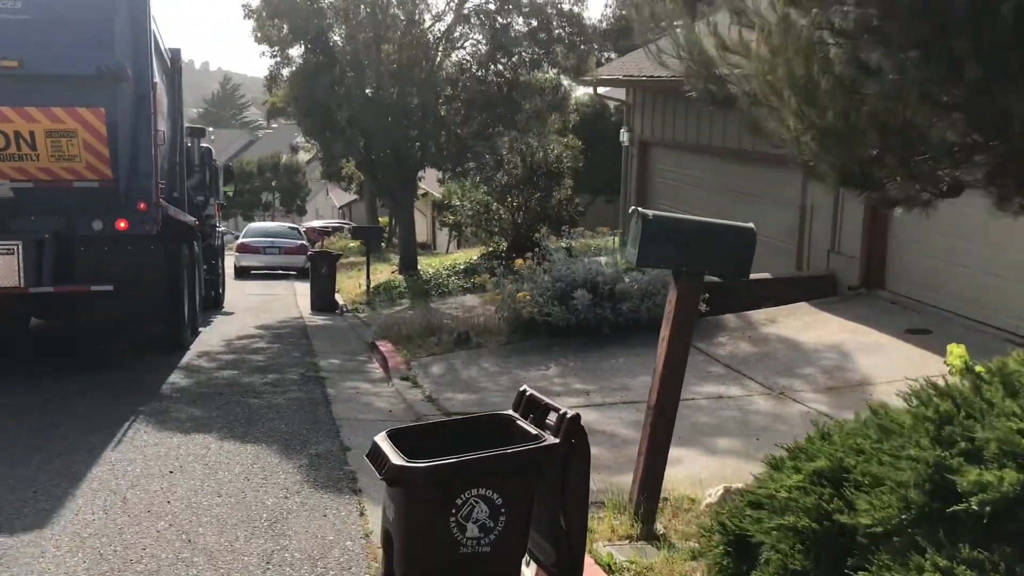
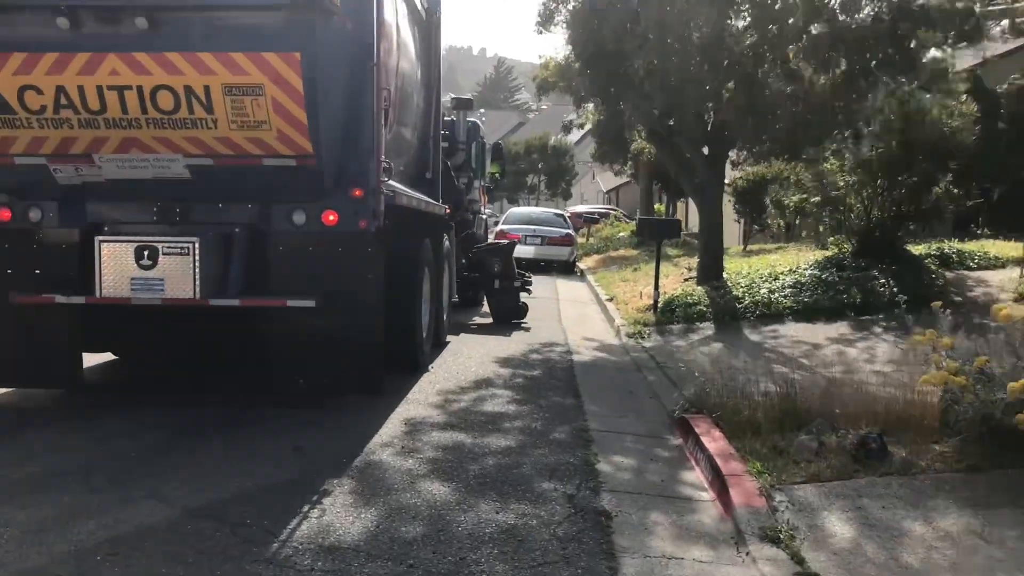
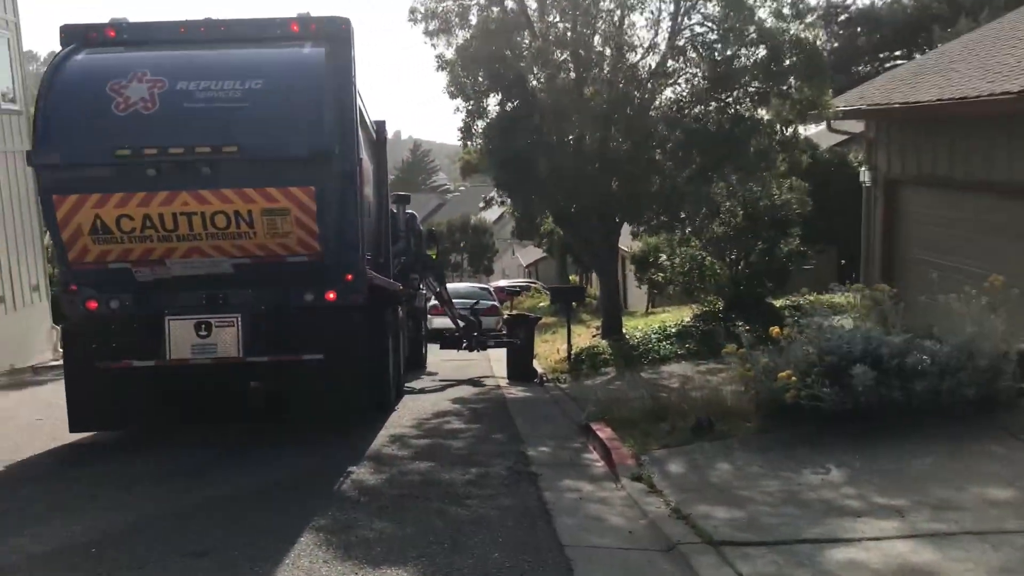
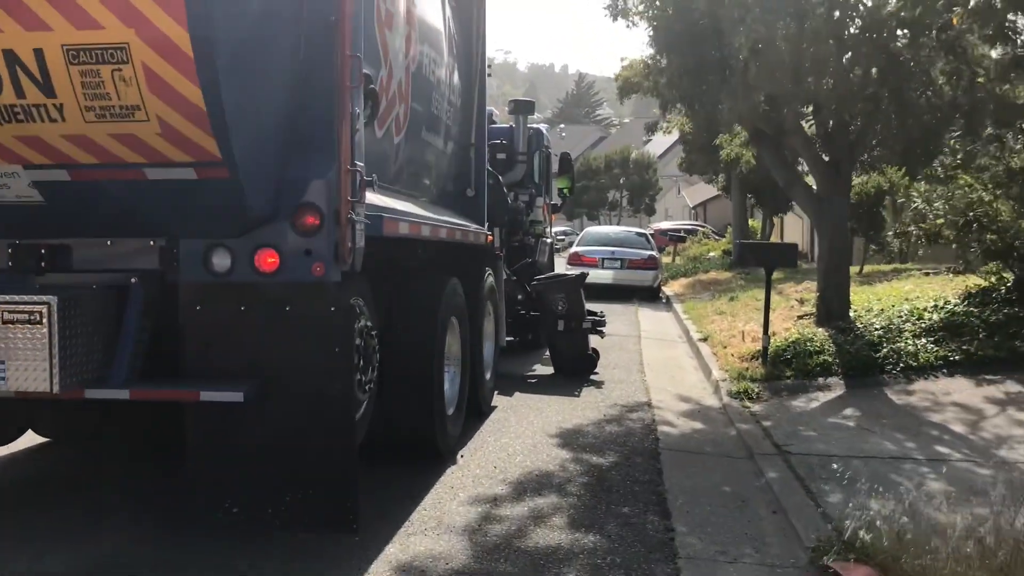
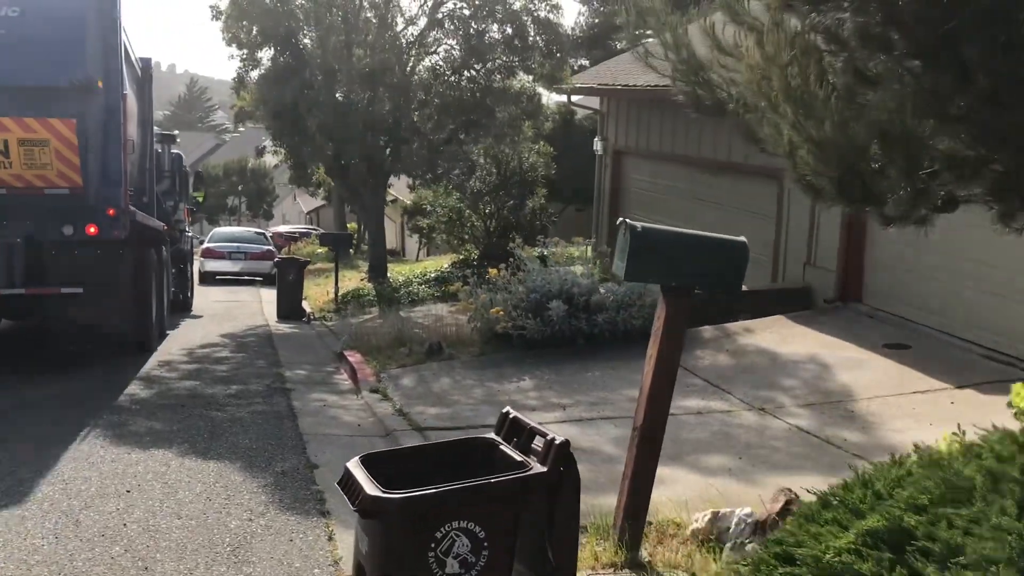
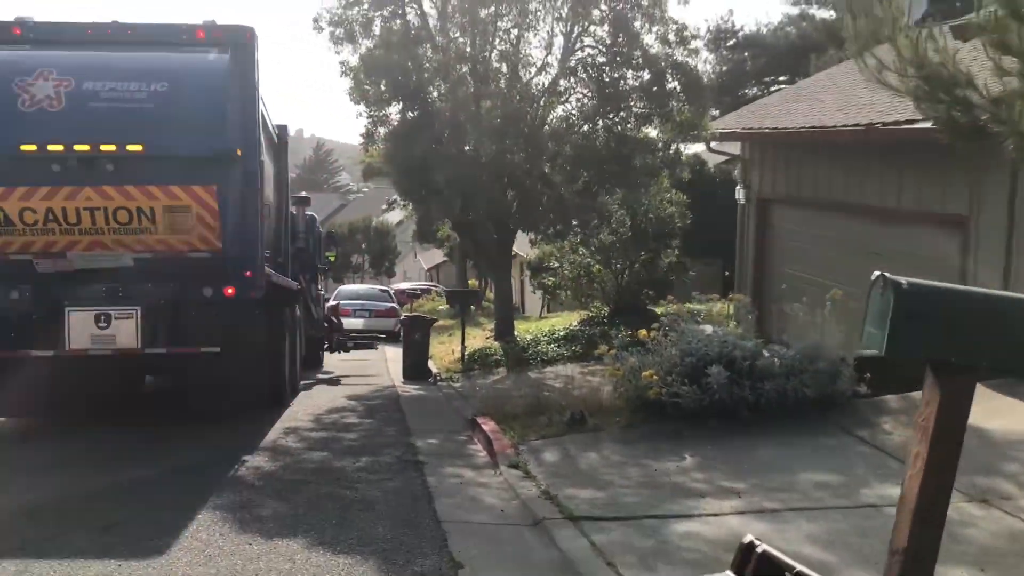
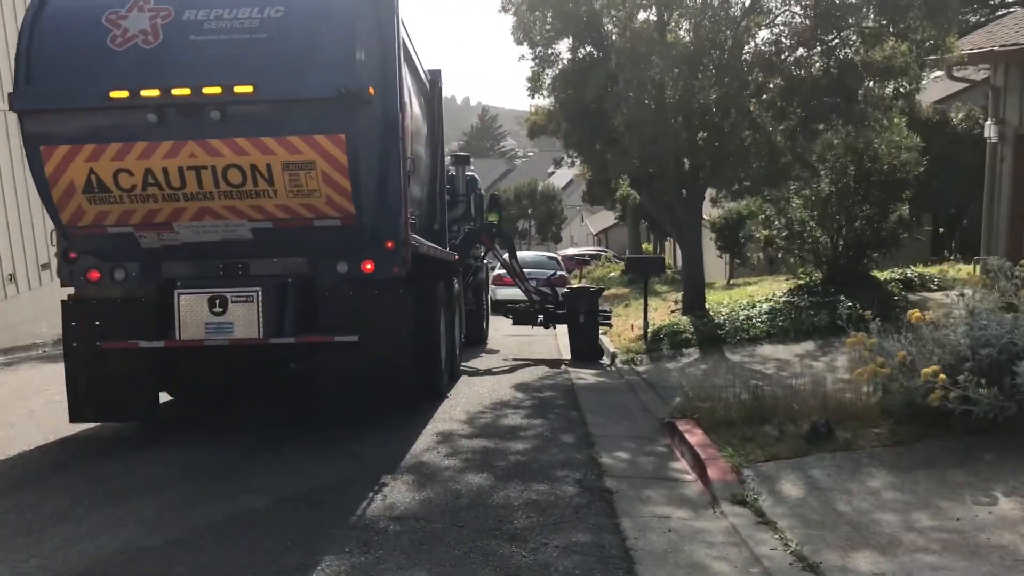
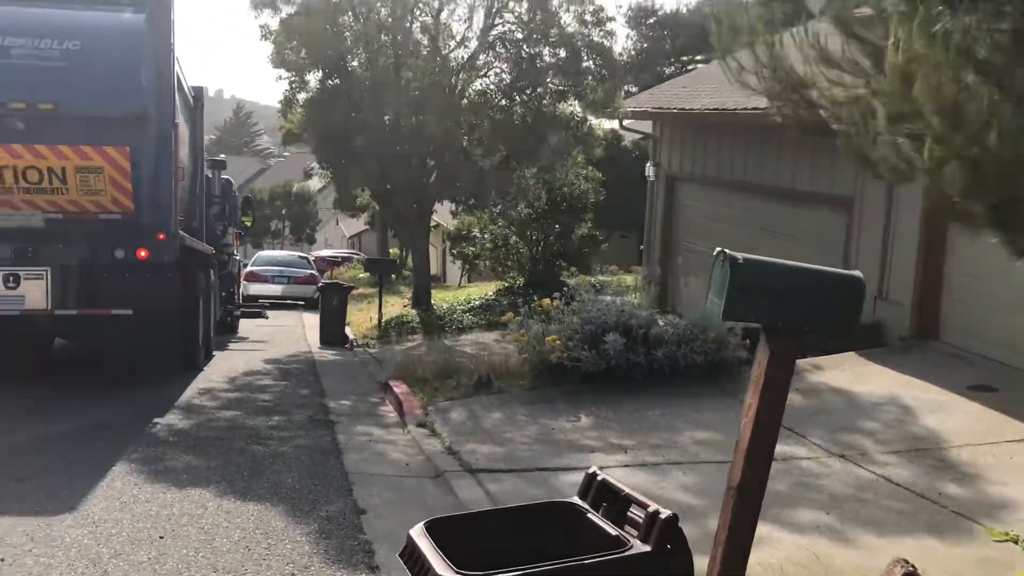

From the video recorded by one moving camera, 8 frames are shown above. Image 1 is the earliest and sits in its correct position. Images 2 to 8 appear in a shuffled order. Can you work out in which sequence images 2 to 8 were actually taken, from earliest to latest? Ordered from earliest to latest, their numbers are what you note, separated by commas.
5, 8, 6, 3, 7, 2, 4
